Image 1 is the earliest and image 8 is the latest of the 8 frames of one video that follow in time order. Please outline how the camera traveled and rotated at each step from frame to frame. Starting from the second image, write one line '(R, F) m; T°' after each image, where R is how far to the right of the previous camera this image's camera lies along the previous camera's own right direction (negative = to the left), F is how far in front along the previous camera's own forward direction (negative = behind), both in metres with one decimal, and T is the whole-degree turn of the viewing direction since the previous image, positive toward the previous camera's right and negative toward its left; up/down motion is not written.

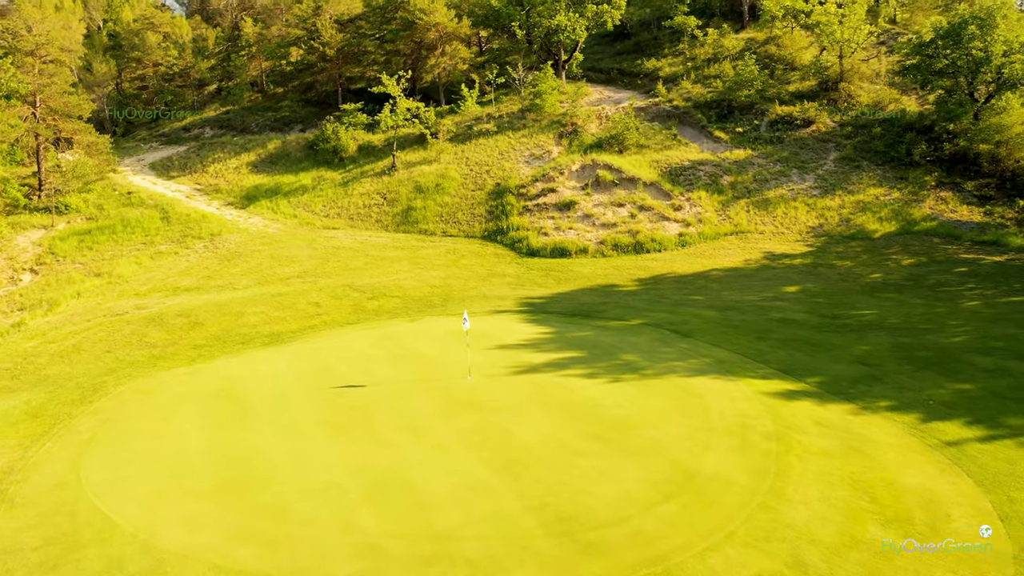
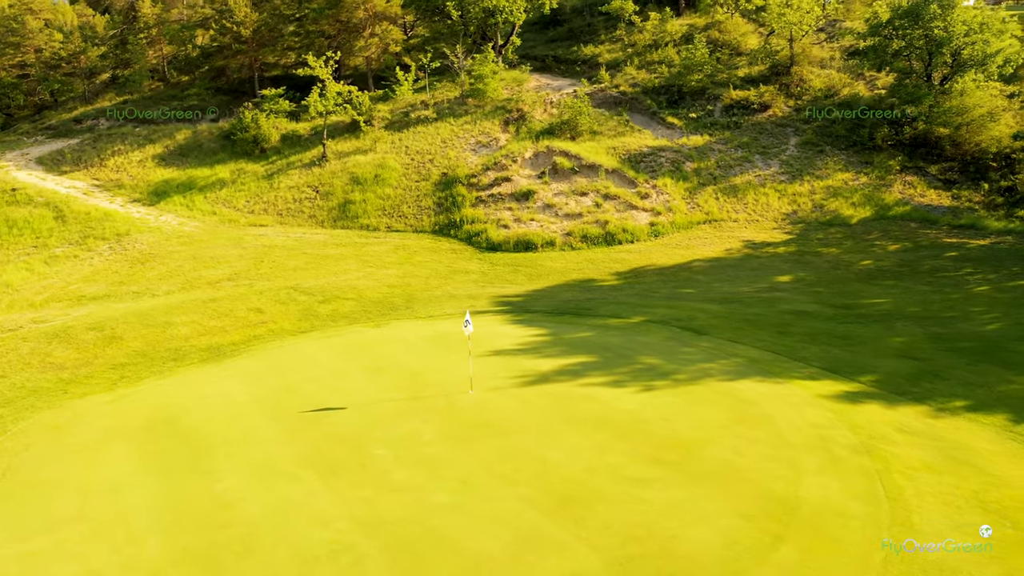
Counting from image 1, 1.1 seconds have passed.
(-1.7, +2.9) m; +7°
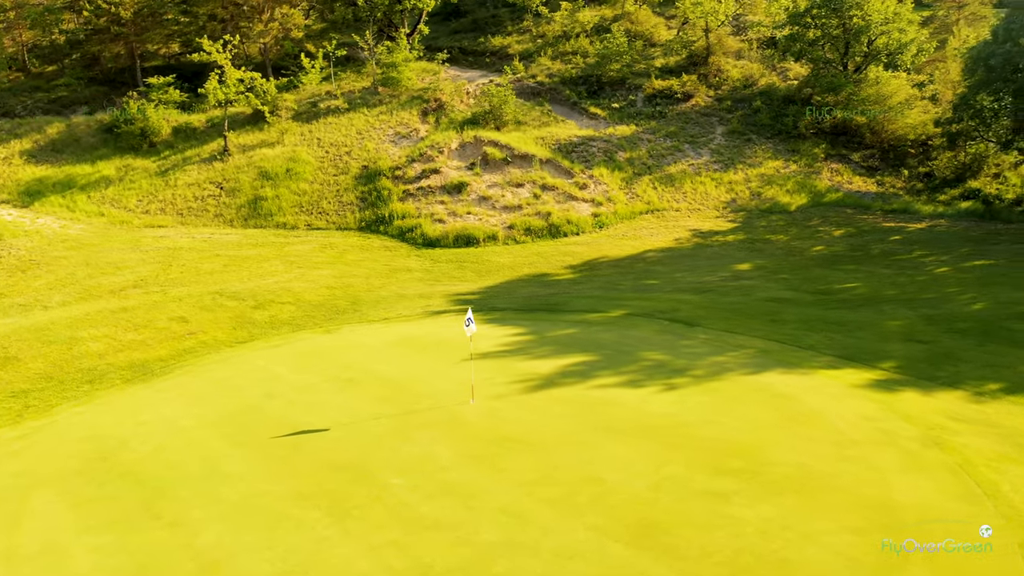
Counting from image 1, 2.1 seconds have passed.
(-1.8, +1.9) m; +8°
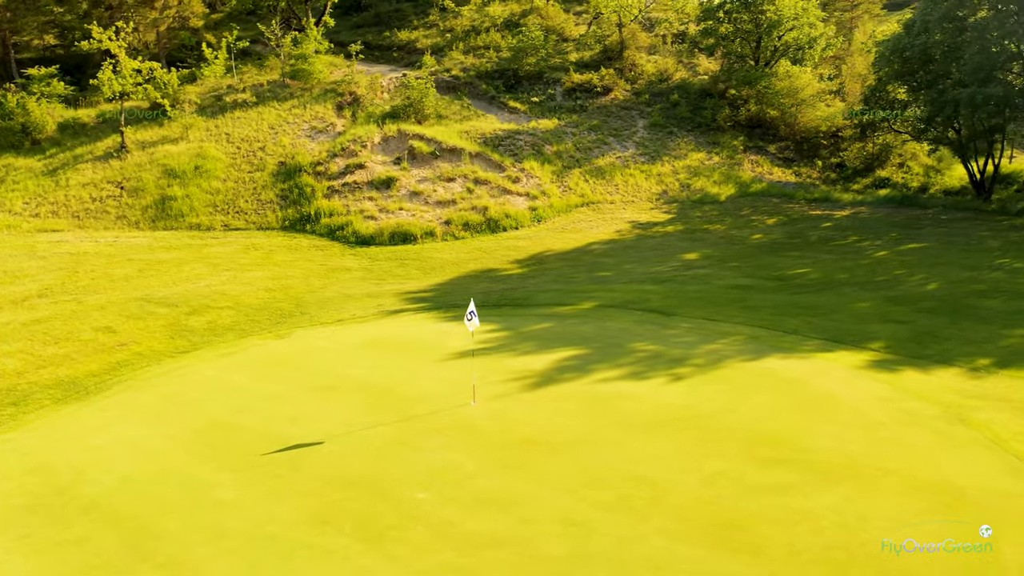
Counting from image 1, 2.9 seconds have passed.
(-1.5, +1.0) m; +8°
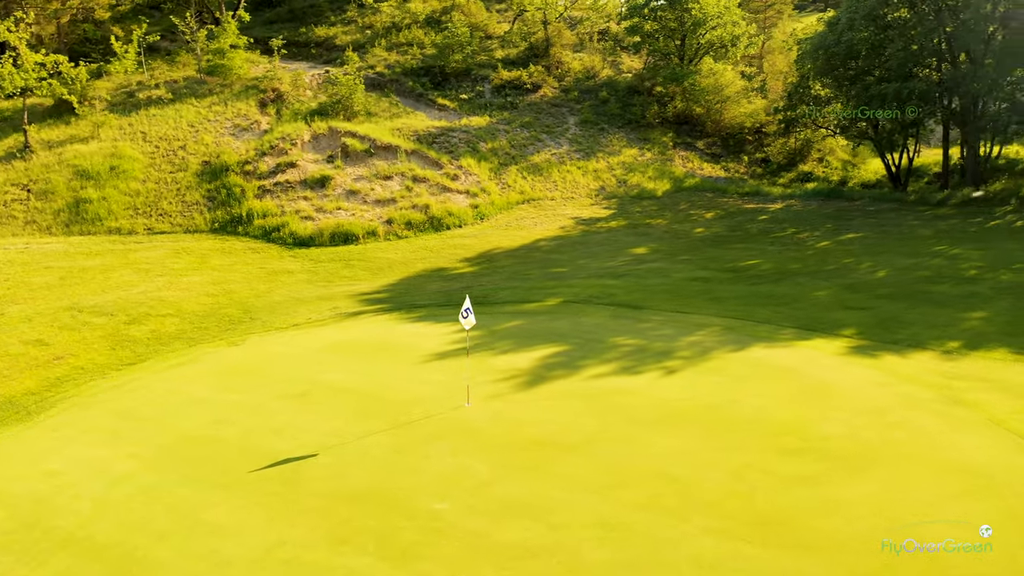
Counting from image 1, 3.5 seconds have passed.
(-1.1, +0.6) m; +6°
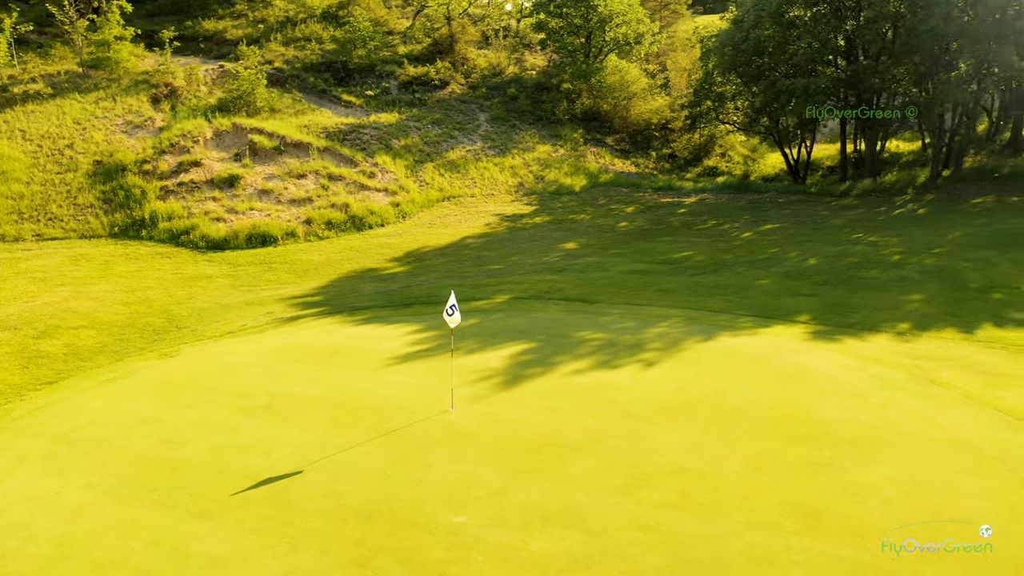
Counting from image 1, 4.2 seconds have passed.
(-1.1, +0.6) m; +8°
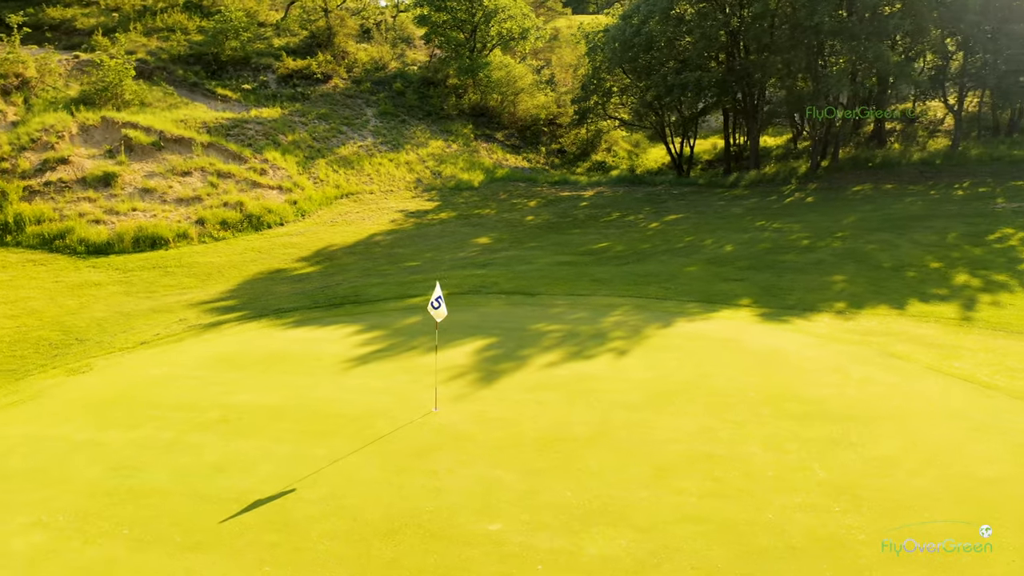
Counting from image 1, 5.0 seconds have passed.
(-1.3, +0.7) m; +10°
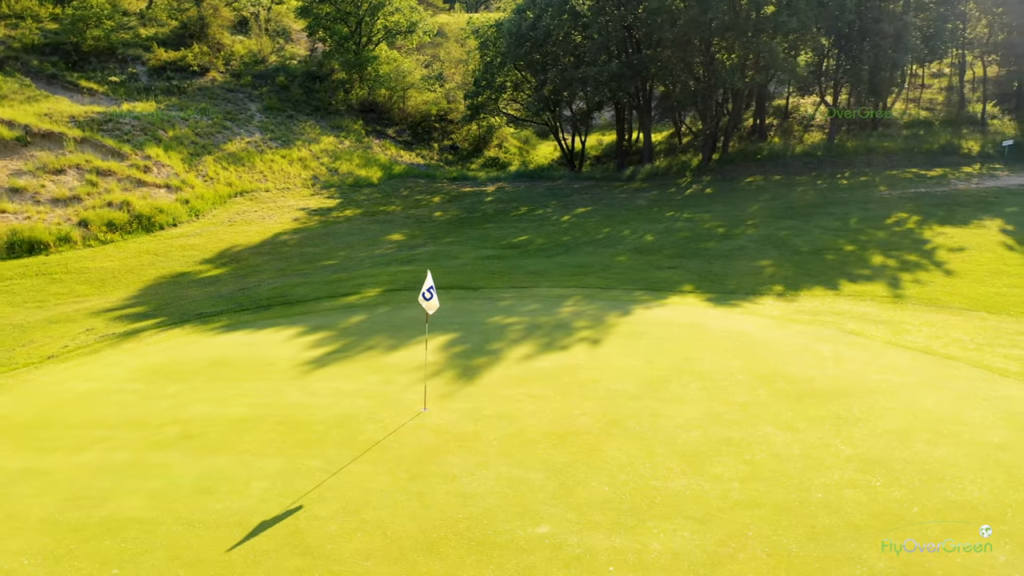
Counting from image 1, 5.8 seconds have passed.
(-1.3, +0.6) m; +9°
